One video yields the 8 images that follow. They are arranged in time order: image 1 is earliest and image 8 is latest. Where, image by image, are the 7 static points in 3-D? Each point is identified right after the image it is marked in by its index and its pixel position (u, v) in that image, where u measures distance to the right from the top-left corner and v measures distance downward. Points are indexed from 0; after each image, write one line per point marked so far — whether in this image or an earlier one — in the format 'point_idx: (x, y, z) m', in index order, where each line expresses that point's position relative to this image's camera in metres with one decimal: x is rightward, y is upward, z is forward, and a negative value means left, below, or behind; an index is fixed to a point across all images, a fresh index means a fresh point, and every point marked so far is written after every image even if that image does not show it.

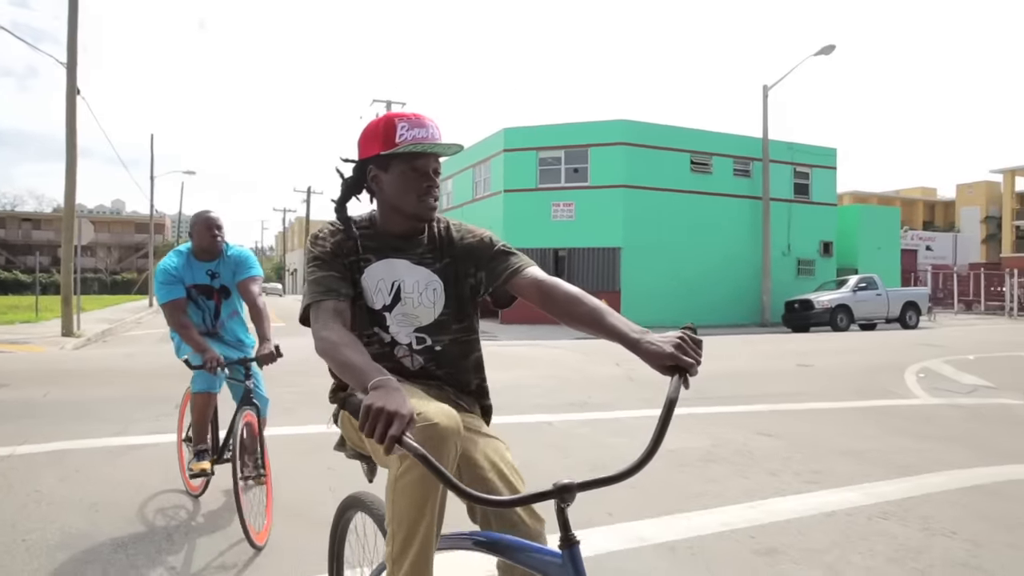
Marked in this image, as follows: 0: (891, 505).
0: (+2.4, -1.4, +4.5) m
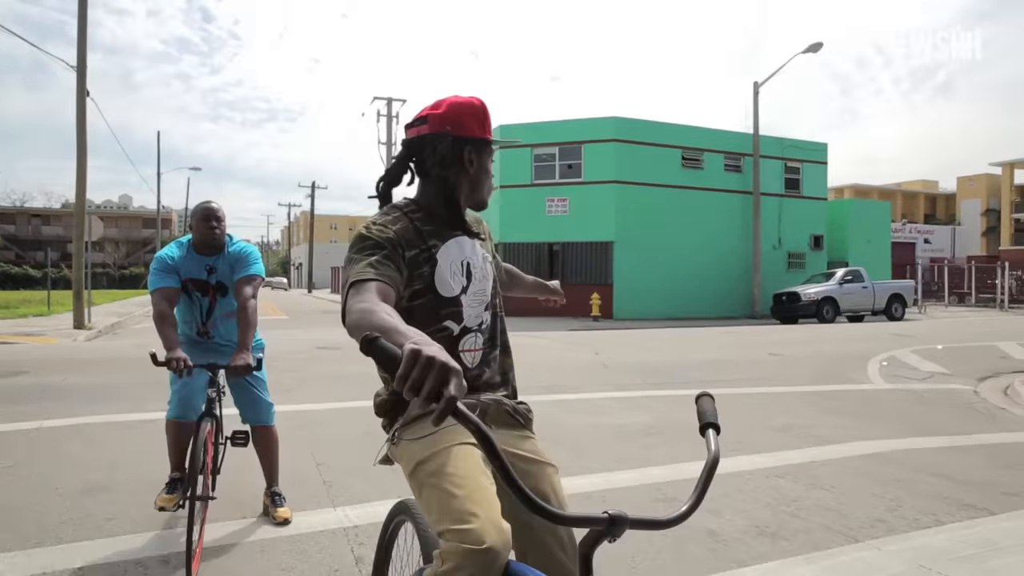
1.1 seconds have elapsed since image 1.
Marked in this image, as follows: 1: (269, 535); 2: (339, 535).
0: (+2.0, -1.3, +5.2) m
1: (-1.3, -1.3, +3.9) m
2: (-0.9, -1.3, +3.8) m
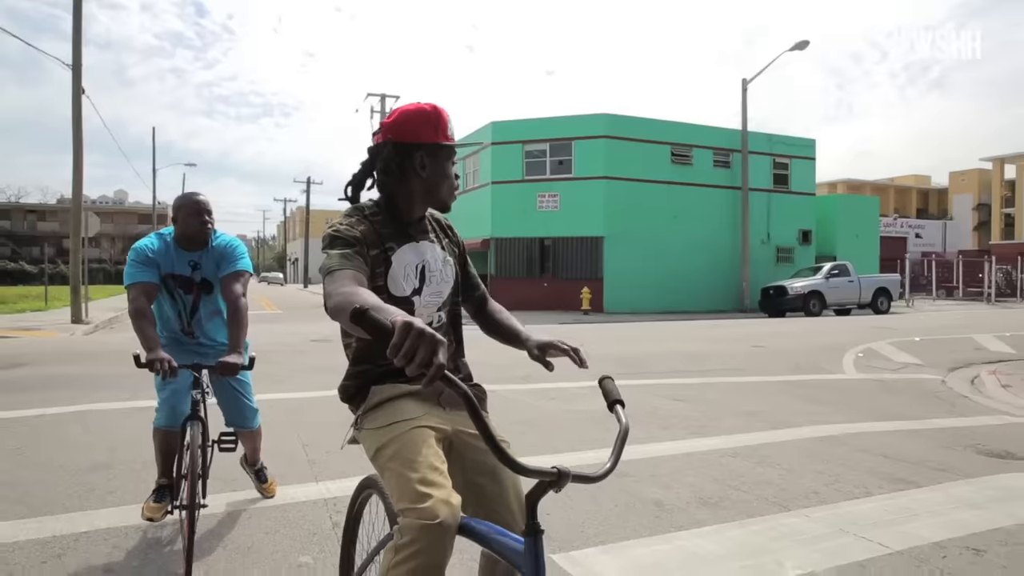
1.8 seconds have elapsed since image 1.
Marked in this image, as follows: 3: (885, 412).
0: (+1.8, -1.3, +5.6) m
1: (-1.5, -1.3, +4.3) m
2: (-1.1, -1.3, +4.2) m
3: (+4.1, -1.4, +7.9) m
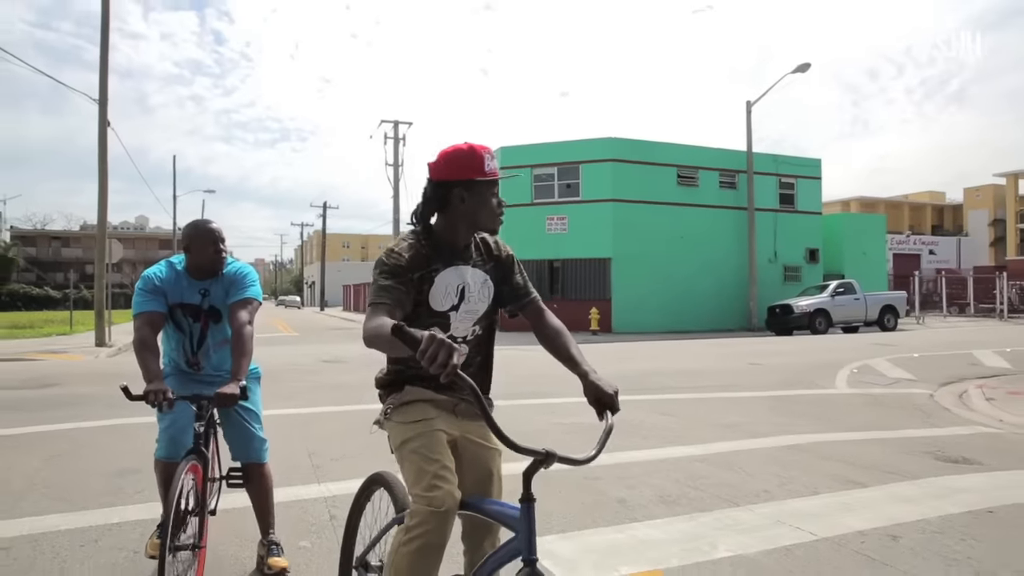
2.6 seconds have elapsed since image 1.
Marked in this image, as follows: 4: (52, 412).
0: (+1.7, -1.4, +6.1) m
1: (-1.7, -1.4, +4.8) m
2: (-1.3, -1.4, +4.7) m
3: (+4.1, -1.6, +8.3) m
4: (-5.5, -1.5, +8.4) m
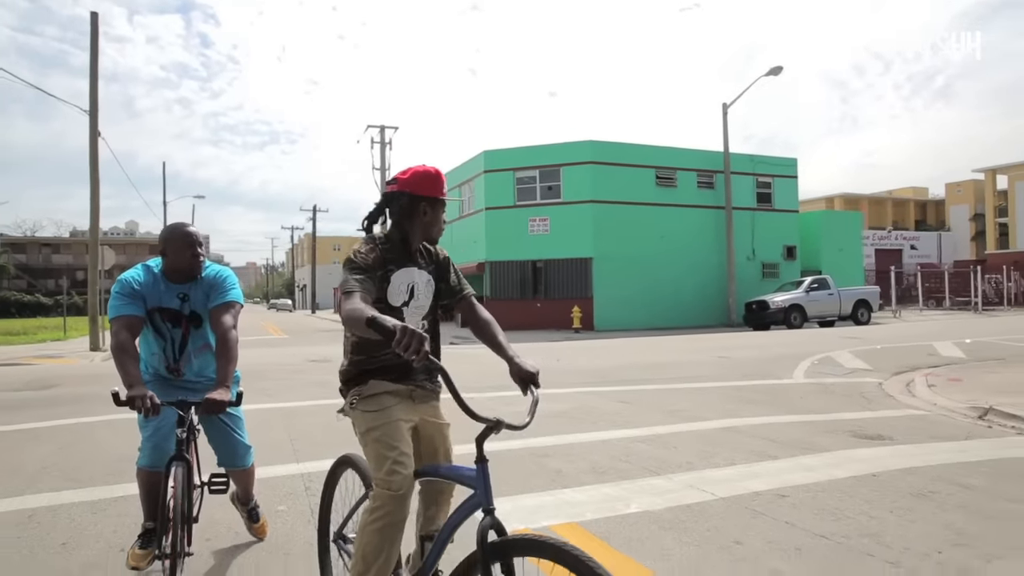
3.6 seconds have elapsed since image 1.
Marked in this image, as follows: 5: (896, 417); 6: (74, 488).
0: (+1.3, -1.4, +6.8) m
1: (-2.0, -1.5, +5.5) m
2: (-1.6, -1.4, +5.4) m
3: (+3.7, -1.5, +9.0) m
4: (-5.9, -1.6, +9.0) m
5: (+4.6, -1.5, +8.5) m
6: (-3.2, -1.5, +5.1) m
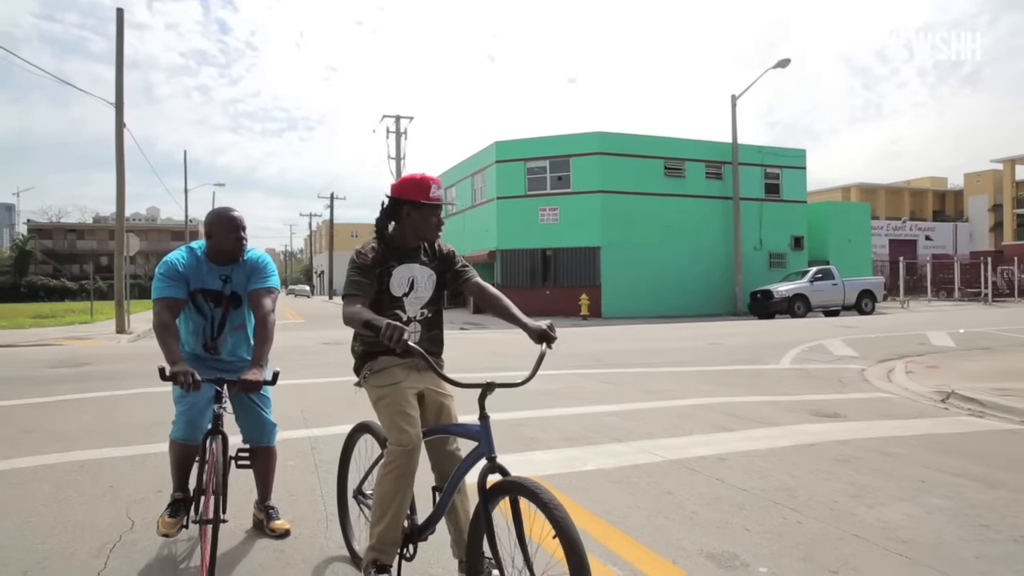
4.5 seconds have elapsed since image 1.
0: (+1.2, -1.3, +7.5) m
1: (-2.2, -1.3, +6.3) m
2: (-1.8, -1.3, +6.2) m
3: (+3.6, -1.4, +9.7) m
4: (-5.9, -1.4, +9.9) m
5: (+4.5, -1.4, +9.1) m
6: (-3.3, -1.3, +5.9) m
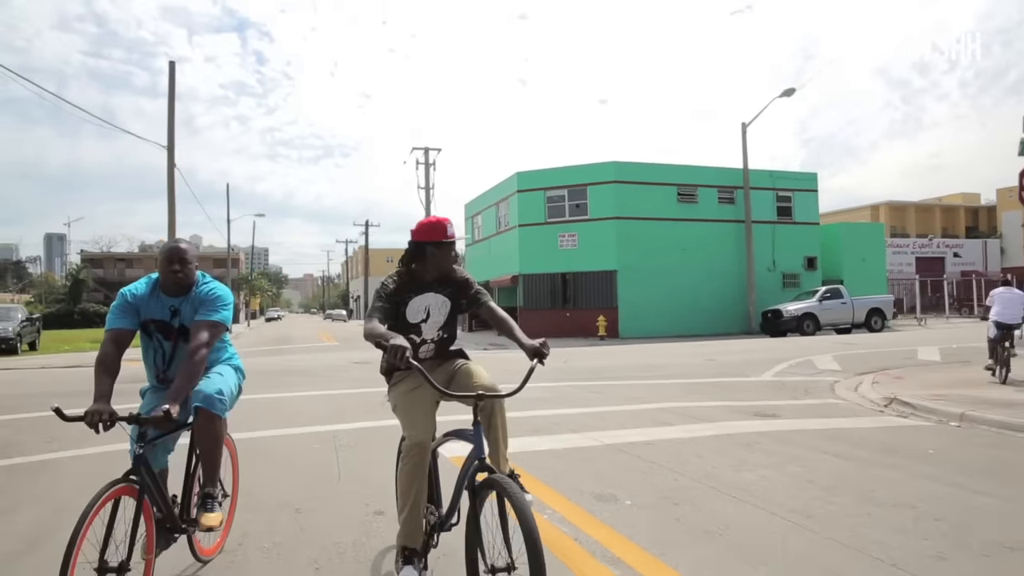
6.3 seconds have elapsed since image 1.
0: (+1.1, -1.6, +9.0) m
1: (-2.4, -1.6, +8.0) m
2: (-2.0, -1.6, +7.9) m
3: (+3.6, -1.7, +11.1) m
4: (-6.0, -1.8, +11.8) m
5: (+4.4, -1.7, +10.5) m
6: (-3.6, -1.6, +7.7) m
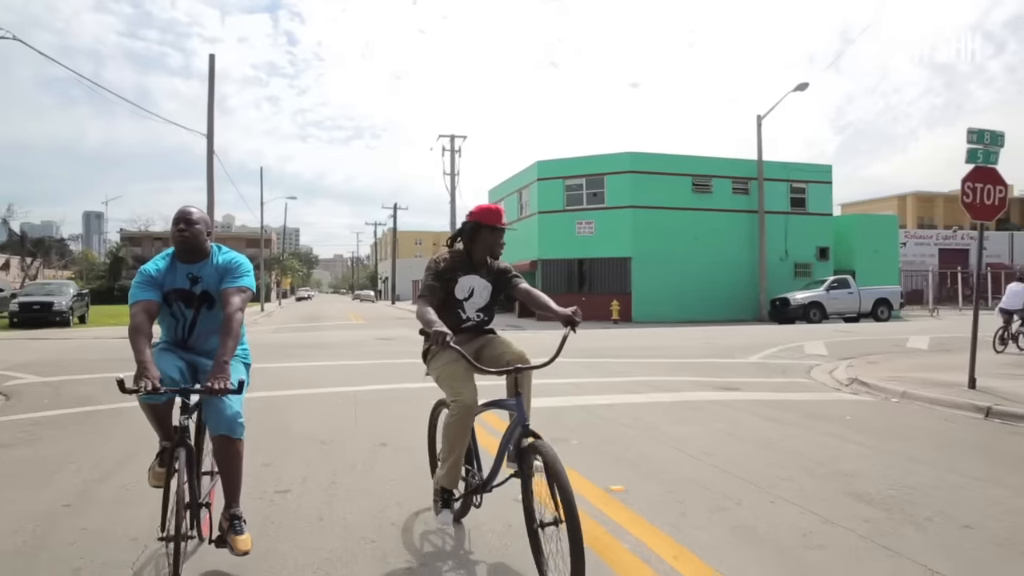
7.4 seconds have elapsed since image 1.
0: (+1.0, -1.4, +10.4) m
1: (-2.5, -1.4, +9.5) m
2: (-2.1, -1.4, +9.4) m
3: (+3.6, -1.5, +12.4) m
4: (-5.9, -1.4, +13.5) m
5: (+4.4, -1.6, +11.7) m
6: (-3.7, -1.4, +9.2) m
